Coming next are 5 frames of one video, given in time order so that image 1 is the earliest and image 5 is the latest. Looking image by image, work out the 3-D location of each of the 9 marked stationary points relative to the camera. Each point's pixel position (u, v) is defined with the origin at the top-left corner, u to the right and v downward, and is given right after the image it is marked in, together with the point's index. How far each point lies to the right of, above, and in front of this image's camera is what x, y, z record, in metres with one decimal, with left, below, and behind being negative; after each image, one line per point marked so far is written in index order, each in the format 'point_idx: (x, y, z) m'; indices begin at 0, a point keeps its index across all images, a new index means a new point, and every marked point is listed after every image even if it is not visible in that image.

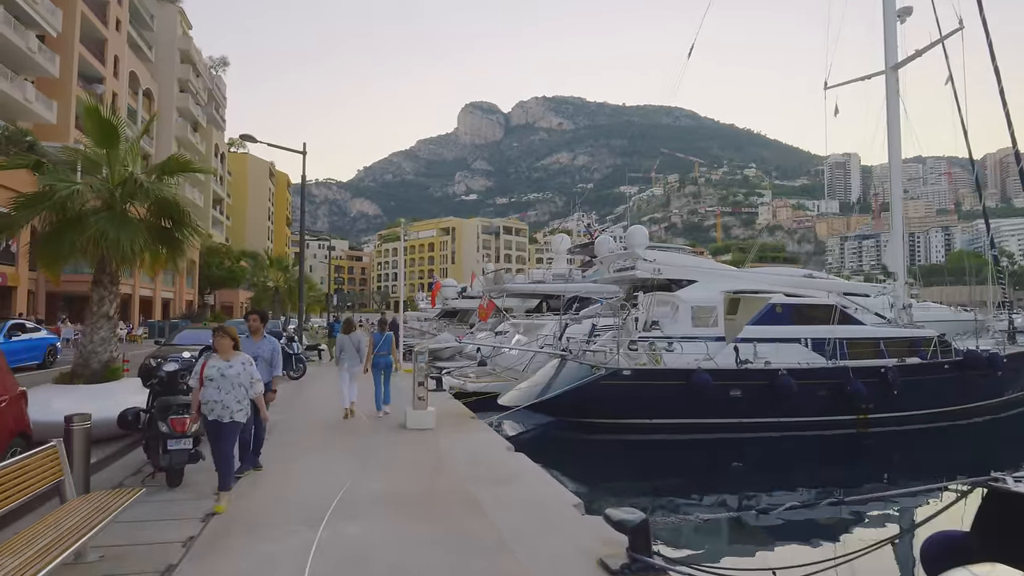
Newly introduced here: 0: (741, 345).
0: (+5.5, -1.4, +16.4) m
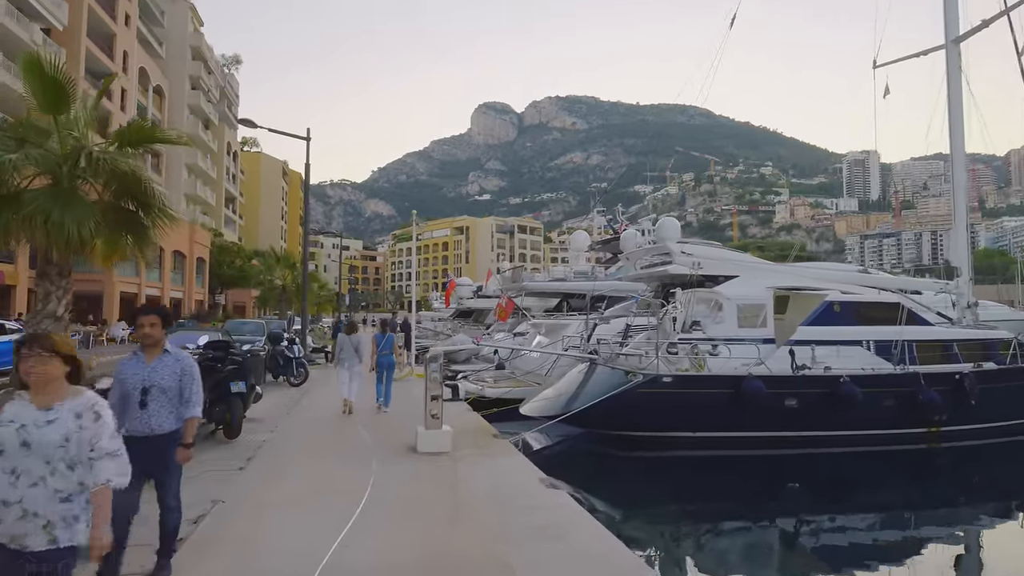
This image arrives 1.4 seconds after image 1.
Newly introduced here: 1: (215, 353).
0: (+6.1, -1.3, +14.6) m
1: (-3.7, -0.8, +8.7) m
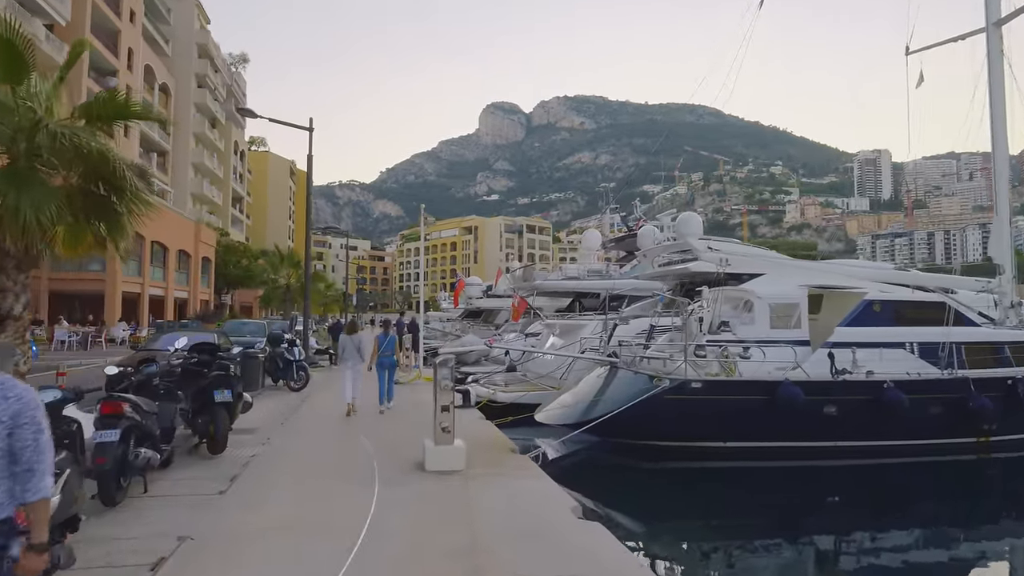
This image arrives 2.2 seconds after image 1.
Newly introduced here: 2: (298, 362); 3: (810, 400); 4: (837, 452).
0: (+6.3, -1.2, +13.5) m
1: (-3.5, -0.8, +7.8) m
2: (-4.9, -1.7, +15.6) m
3: (+5.4, -2.0, +12.6) m
4: (+6.2, -3.1, +13.1) m
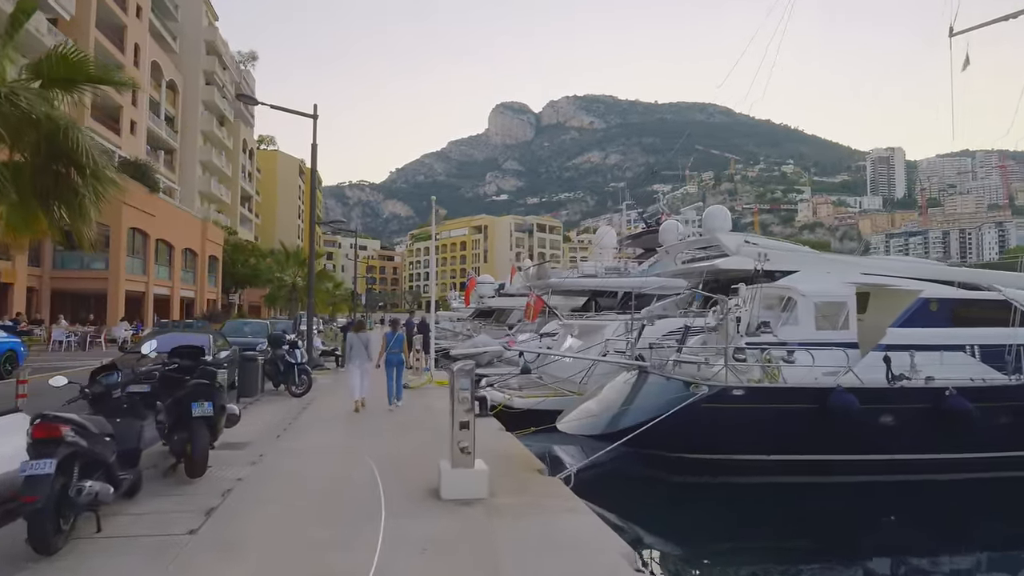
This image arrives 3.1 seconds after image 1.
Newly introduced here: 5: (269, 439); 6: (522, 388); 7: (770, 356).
0: (+6.7, -1.2, +12.2) m
1: (-3.2, -0.7, +6.7) m
2: (-4.5, -1.7, +14.5) m
3: (+5.8, -2.0, +11.3) m
4: (+6.5, -3.1, +11.8) m
5: (-3.1, -2.0, +8.9) m
6: (+0.3, -2.5, +16.9) m
7: (+4.6, -1.2, +12.2) m
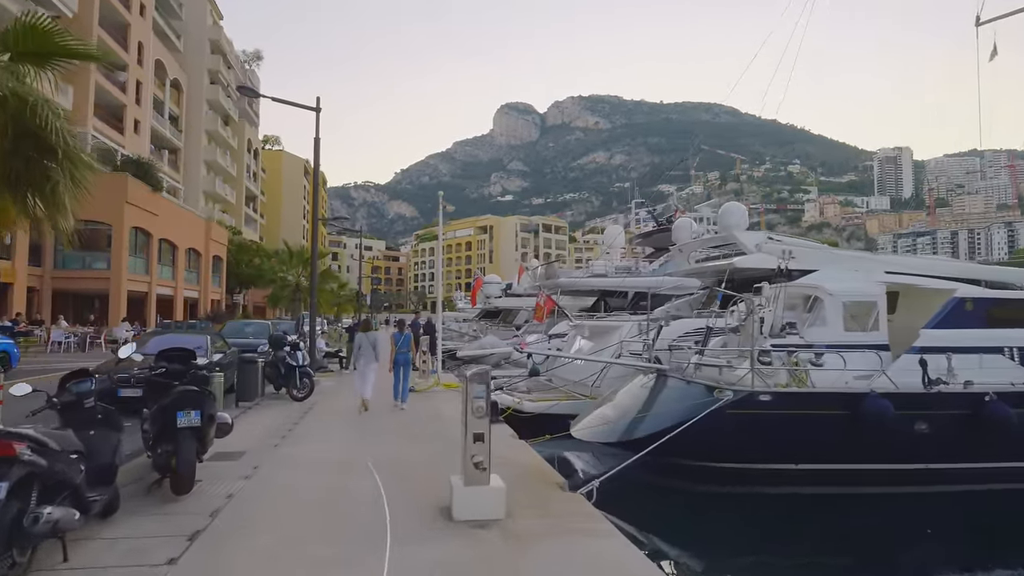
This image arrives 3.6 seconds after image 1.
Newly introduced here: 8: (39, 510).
0: (+6.9, -1.2, +11.5) m
1: (-3.0, -0.7, +6.0) m
2: (-4.2, -1.6, +13.9) m
3: (+6.0, -2.0, +10.6) m
4: (+6.7, -3.0, +11.1) m
5: (-3.0, -2.0, +8.3) m
6: (+0.5, -2.5, +16.3) m
7: (+4.8, -1.2, +11.5) m
8: (-2.7, -1.3, +3.9) m
